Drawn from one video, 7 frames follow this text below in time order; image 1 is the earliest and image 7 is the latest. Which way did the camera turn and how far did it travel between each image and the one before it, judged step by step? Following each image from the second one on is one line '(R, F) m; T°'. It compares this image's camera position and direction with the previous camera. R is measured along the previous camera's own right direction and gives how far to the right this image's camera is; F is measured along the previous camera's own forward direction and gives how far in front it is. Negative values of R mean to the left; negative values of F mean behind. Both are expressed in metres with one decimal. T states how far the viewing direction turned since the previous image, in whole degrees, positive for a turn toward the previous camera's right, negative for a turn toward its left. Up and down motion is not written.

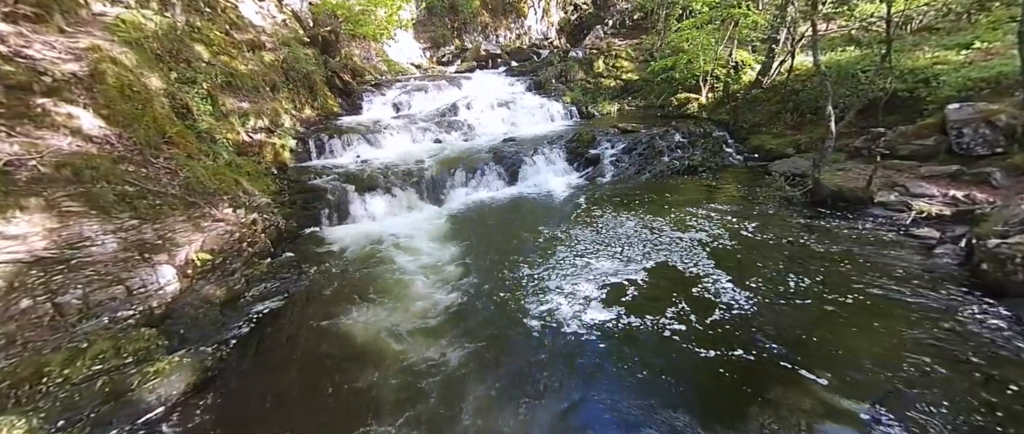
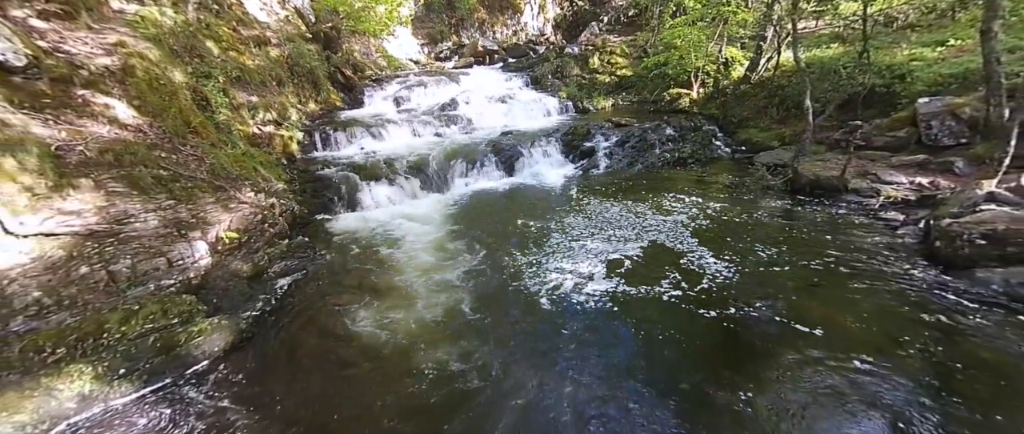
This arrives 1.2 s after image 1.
(-0.1, -0.6) m; +1°
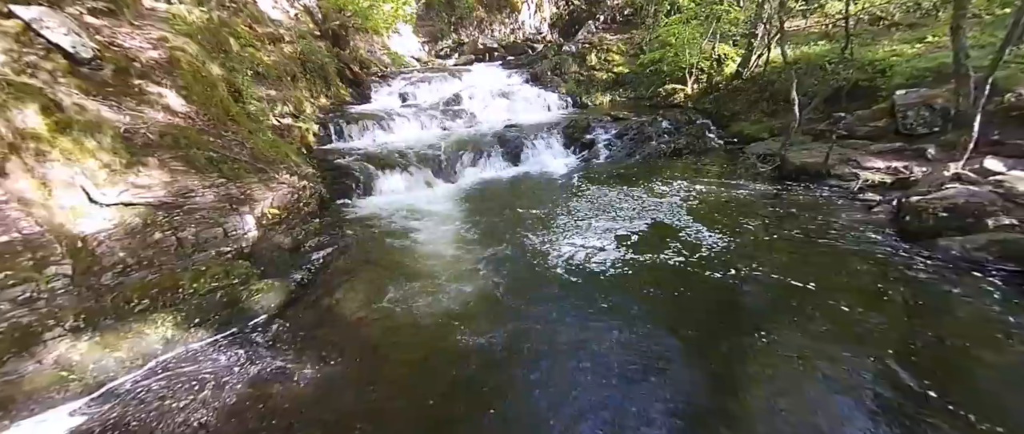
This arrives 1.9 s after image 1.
(-0.4, -0.7) m; +1°
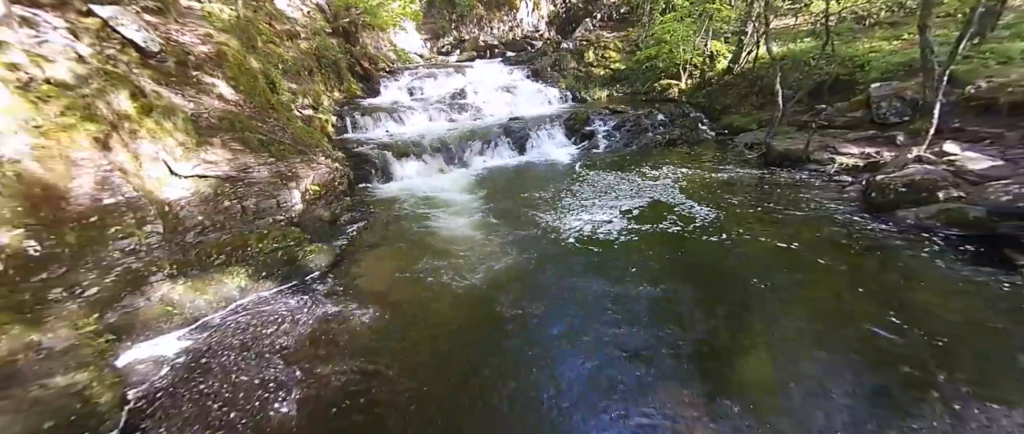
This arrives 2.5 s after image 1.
(-0.4, -0.9) m; +1°
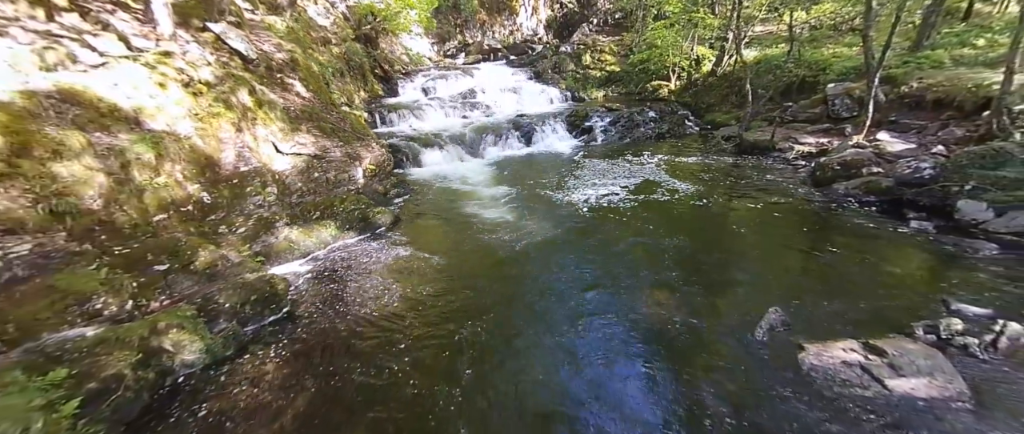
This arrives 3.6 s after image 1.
(-0.5, -1.9) m; +1°
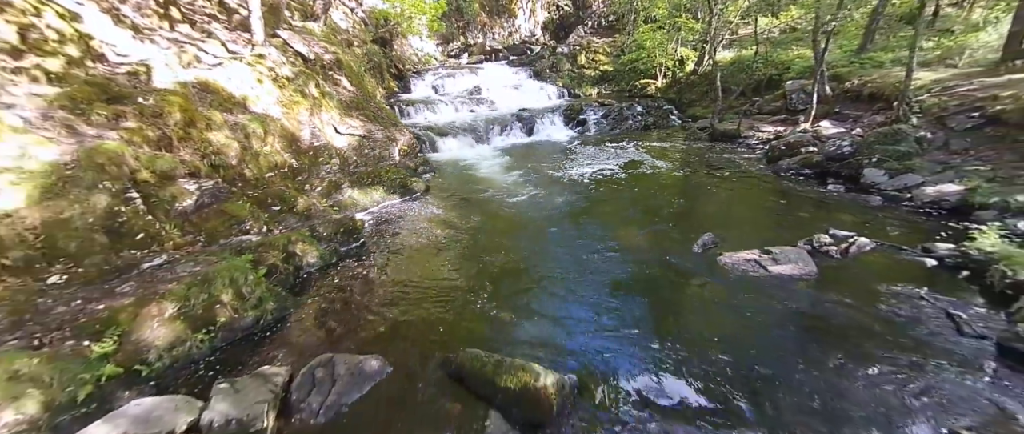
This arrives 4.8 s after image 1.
(-0.3, -2.1) m; +1°
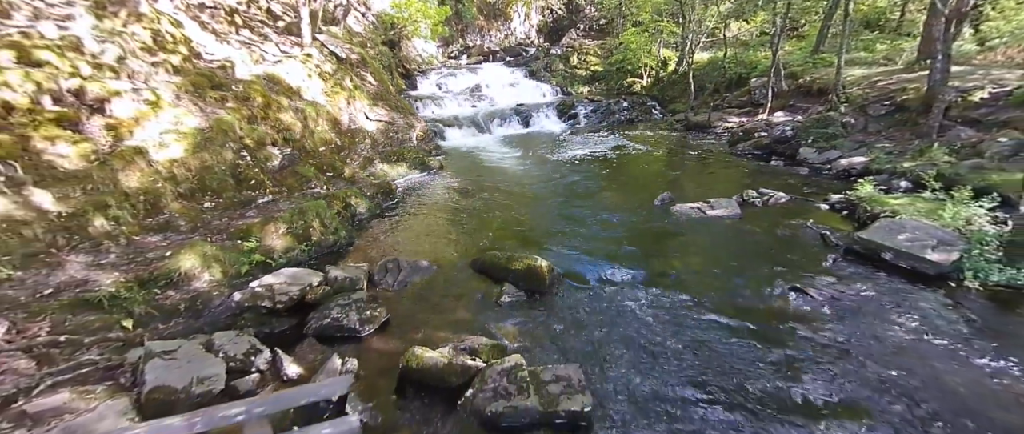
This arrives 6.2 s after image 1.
(-0.2, -2.0) m; +1°
